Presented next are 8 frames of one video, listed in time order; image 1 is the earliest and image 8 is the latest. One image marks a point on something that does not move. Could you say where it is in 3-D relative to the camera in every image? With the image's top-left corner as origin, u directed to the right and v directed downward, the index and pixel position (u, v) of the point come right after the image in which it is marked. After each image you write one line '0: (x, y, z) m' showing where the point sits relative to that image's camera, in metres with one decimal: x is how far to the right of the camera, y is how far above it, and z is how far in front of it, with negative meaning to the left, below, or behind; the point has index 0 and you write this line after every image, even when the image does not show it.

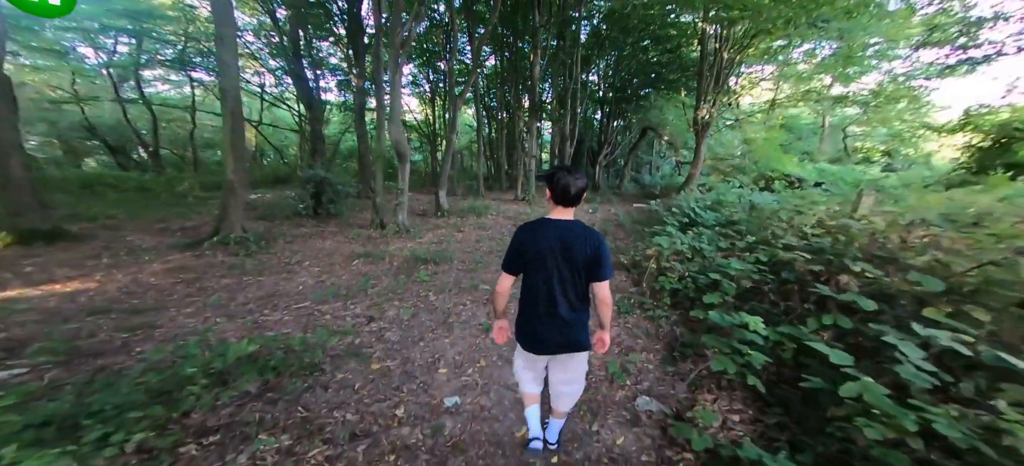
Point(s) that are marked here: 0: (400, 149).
0: (-2.9, +2.1, +8.6) m
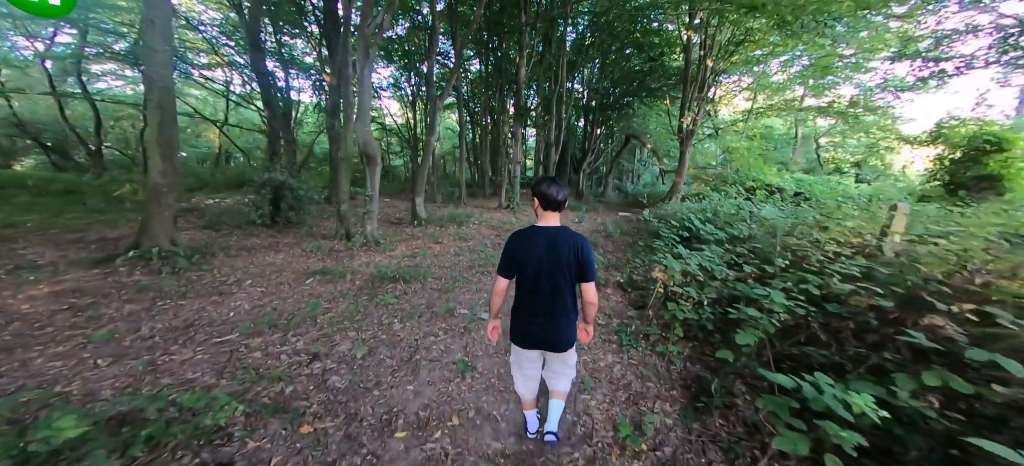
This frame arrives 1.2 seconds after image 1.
0: (-3.3, +1.8, +7.6) m
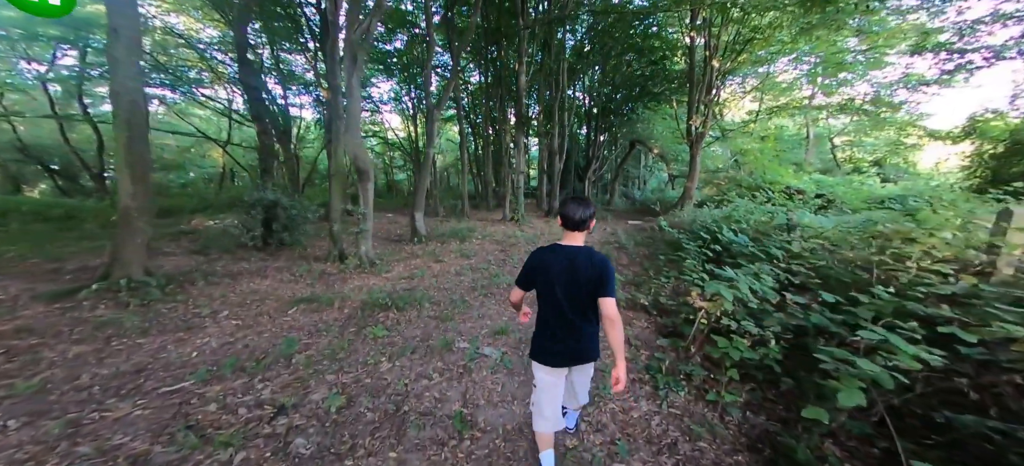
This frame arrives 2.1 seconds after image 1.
0: (-3.2, +1.4, +7.1) m
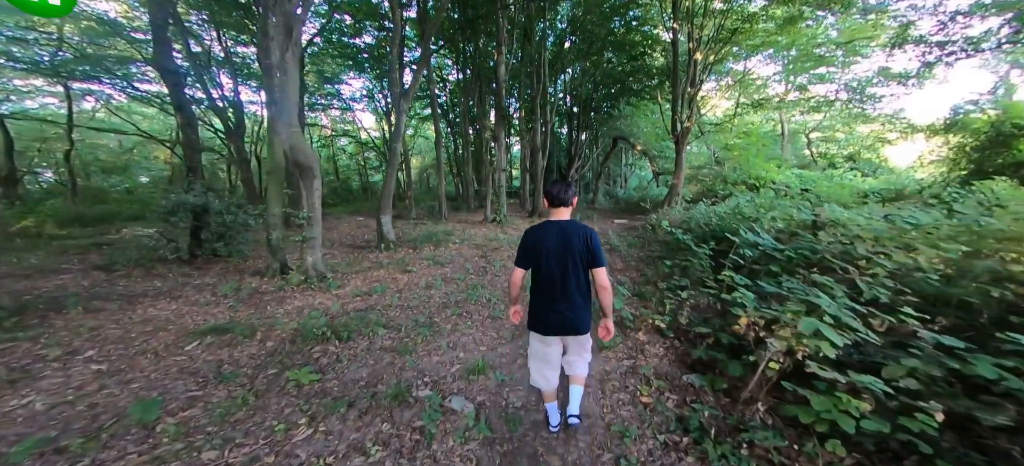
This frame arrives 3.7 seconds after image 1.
0: (-3.6, +1.3, +5.8) m
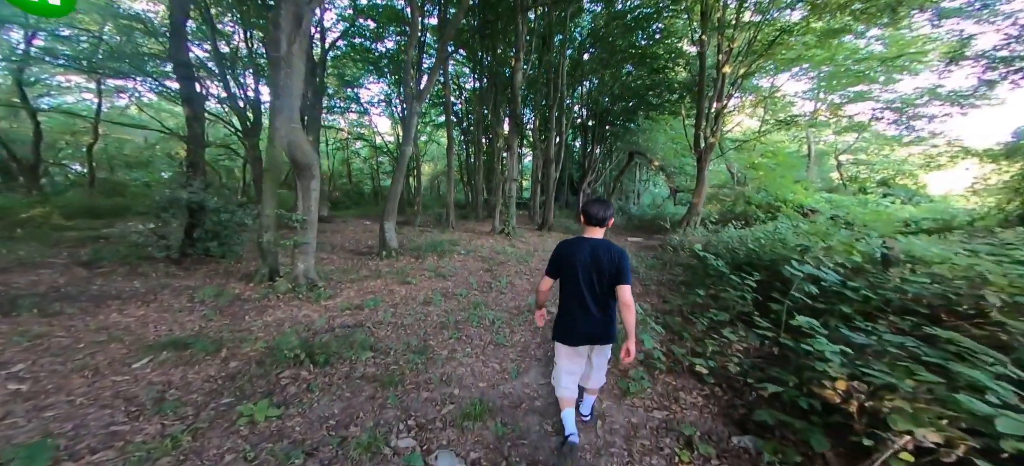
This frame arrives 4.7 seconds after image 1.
0: (-3.4, +1.2, +5.3) m
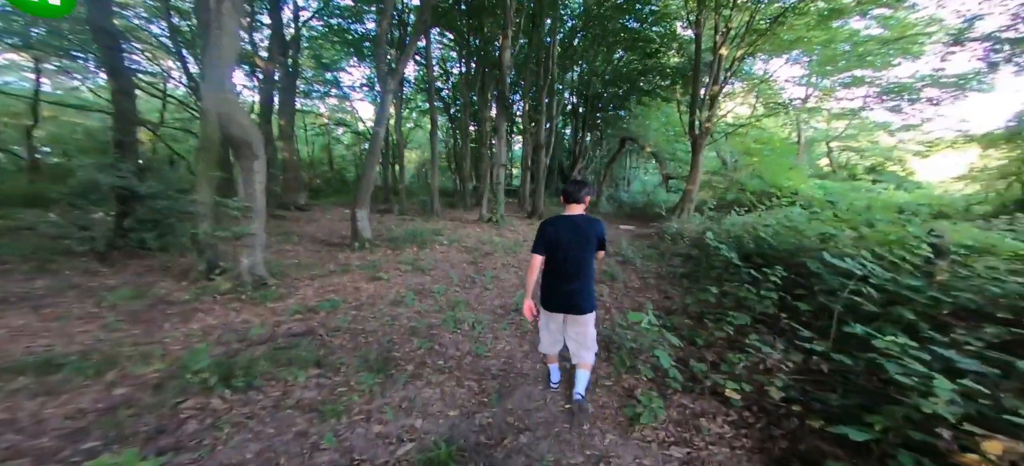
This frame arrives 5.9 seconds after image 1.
0: (-3.7, +1.4, +4.4) m
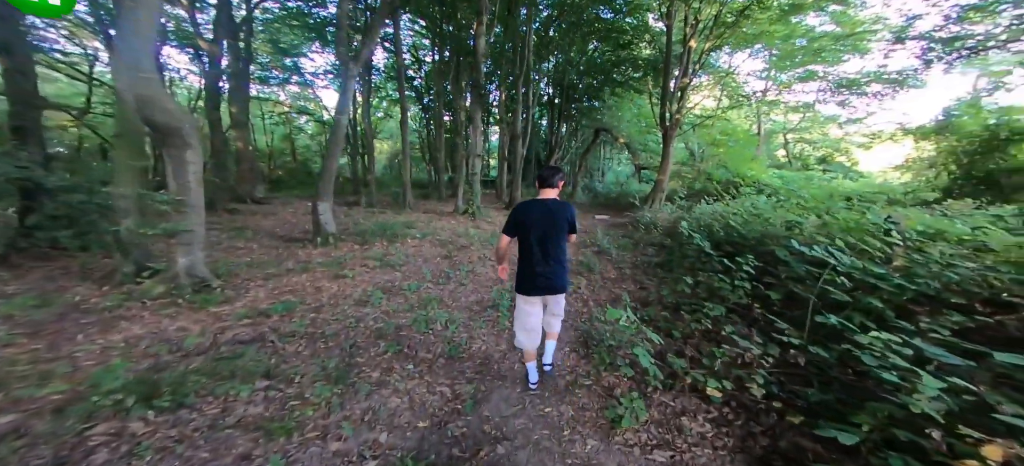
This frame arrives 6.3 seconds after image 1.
0: (-4.0, +1.4, +3.9) m
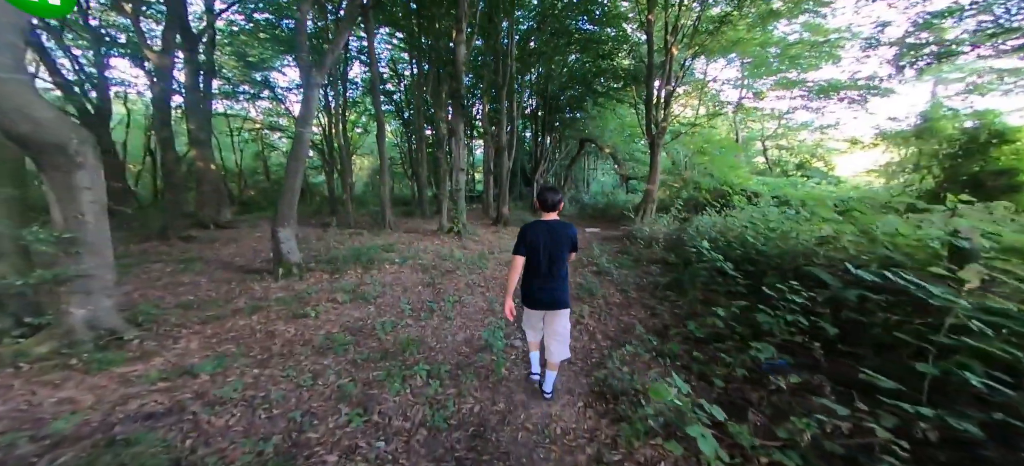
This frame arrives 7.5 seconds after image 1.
0: (-4.1, +1.0, +3.1) m
